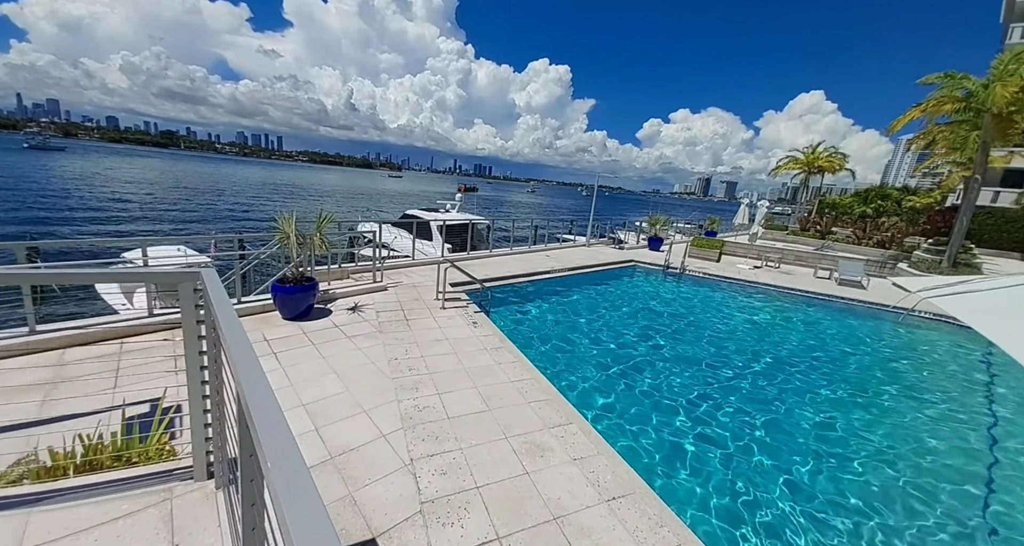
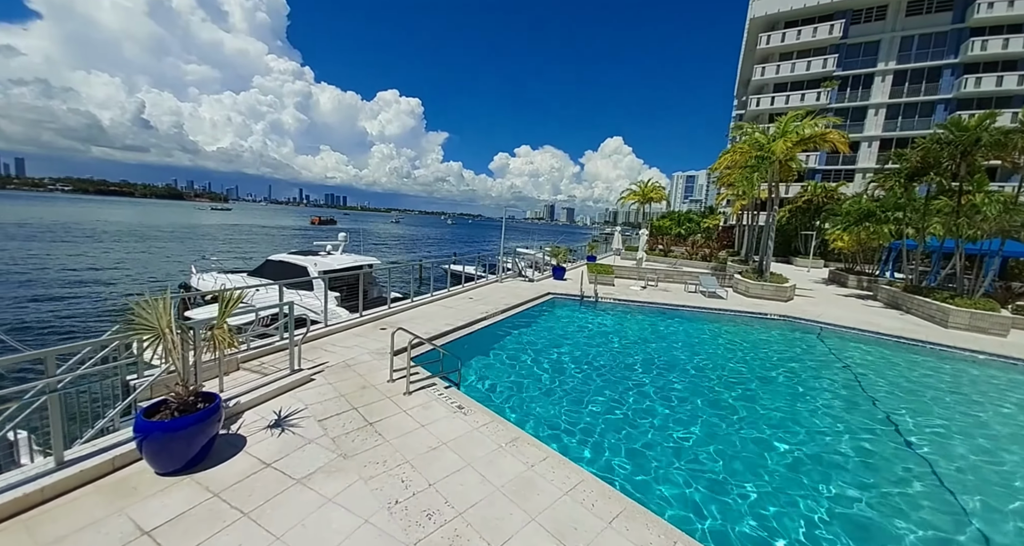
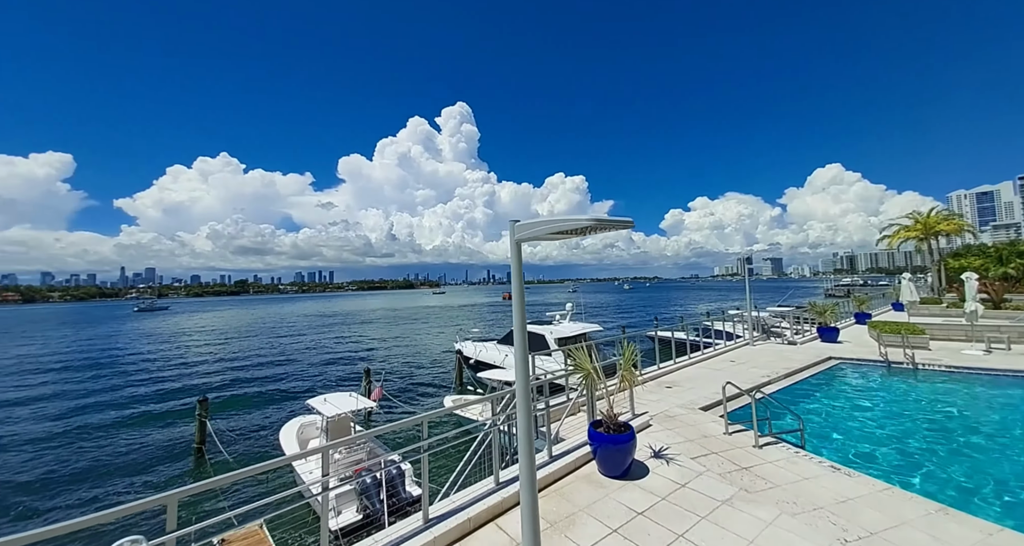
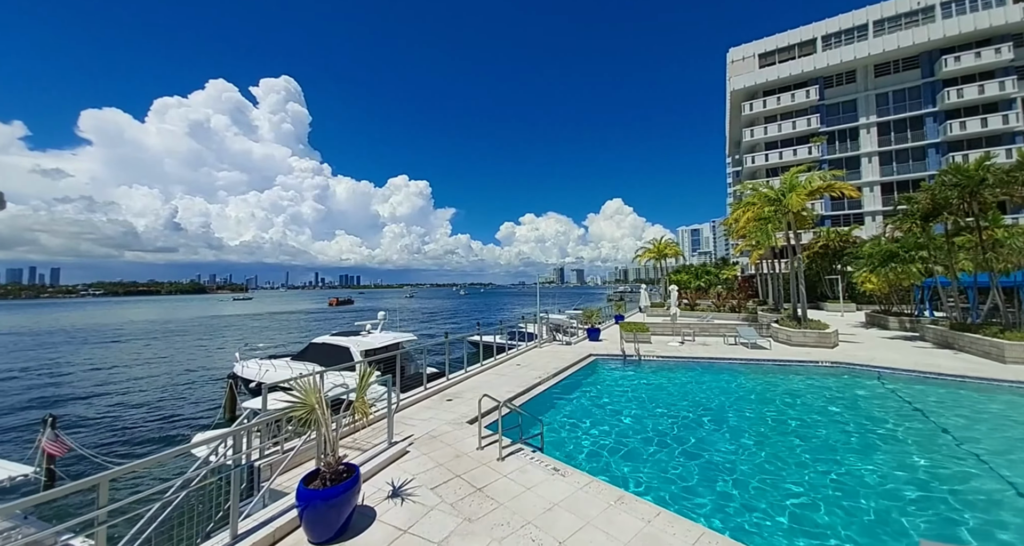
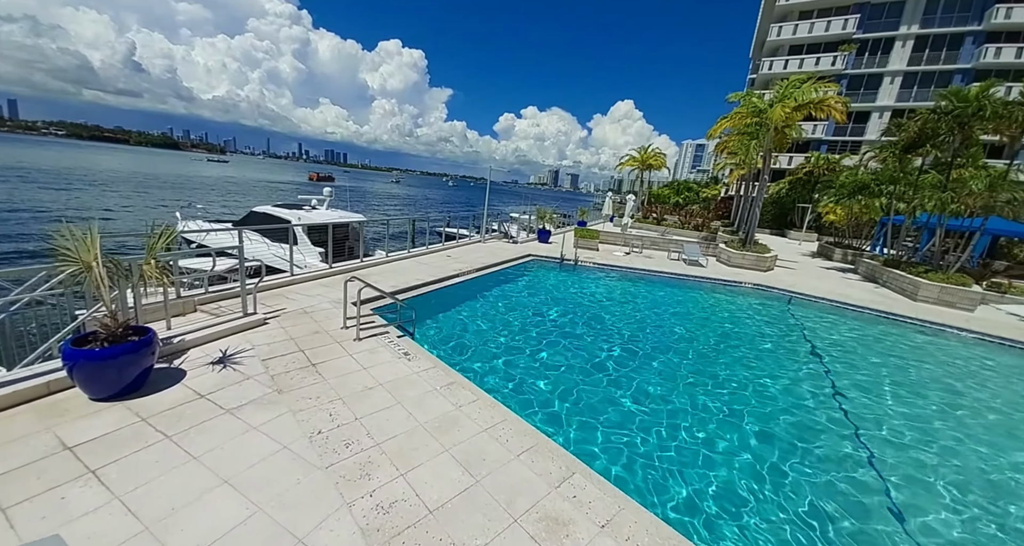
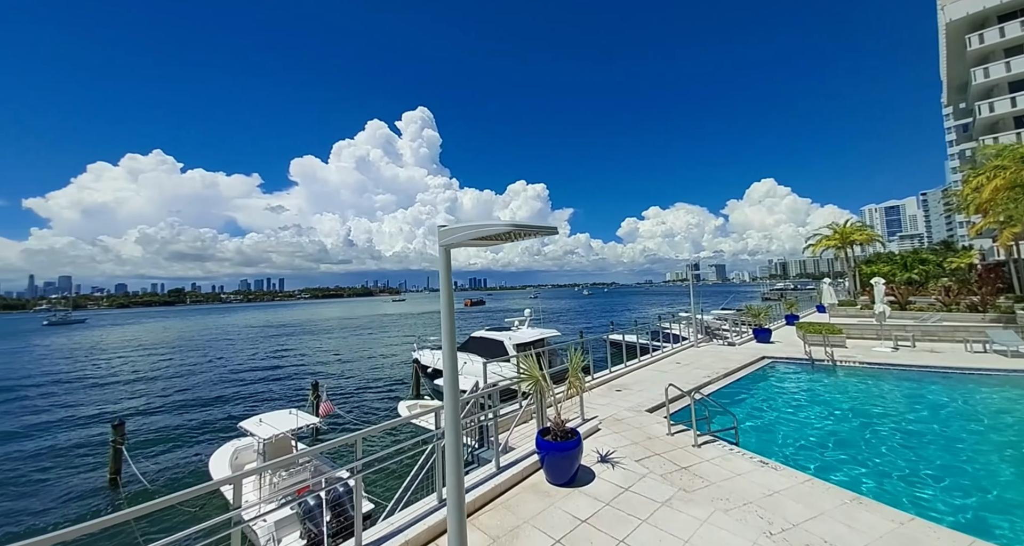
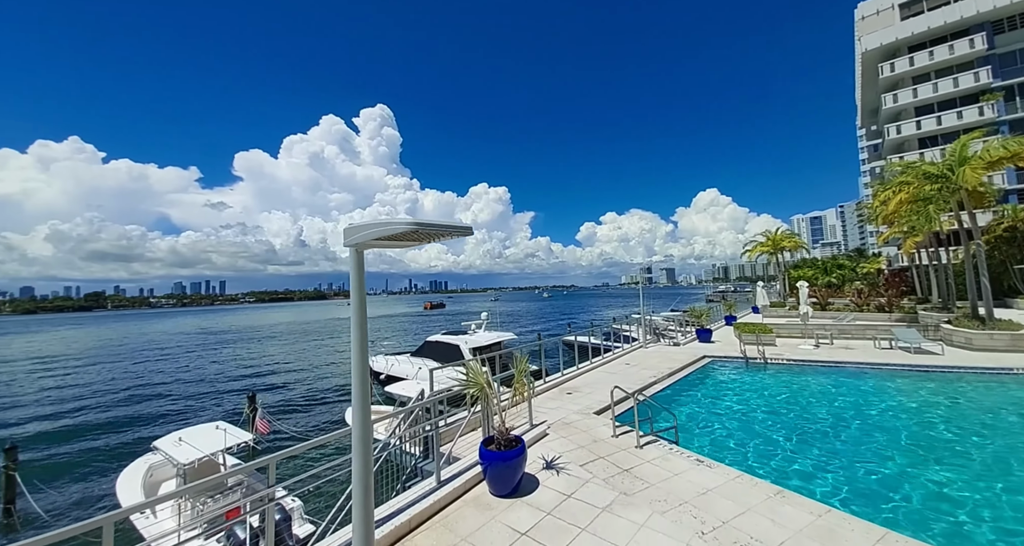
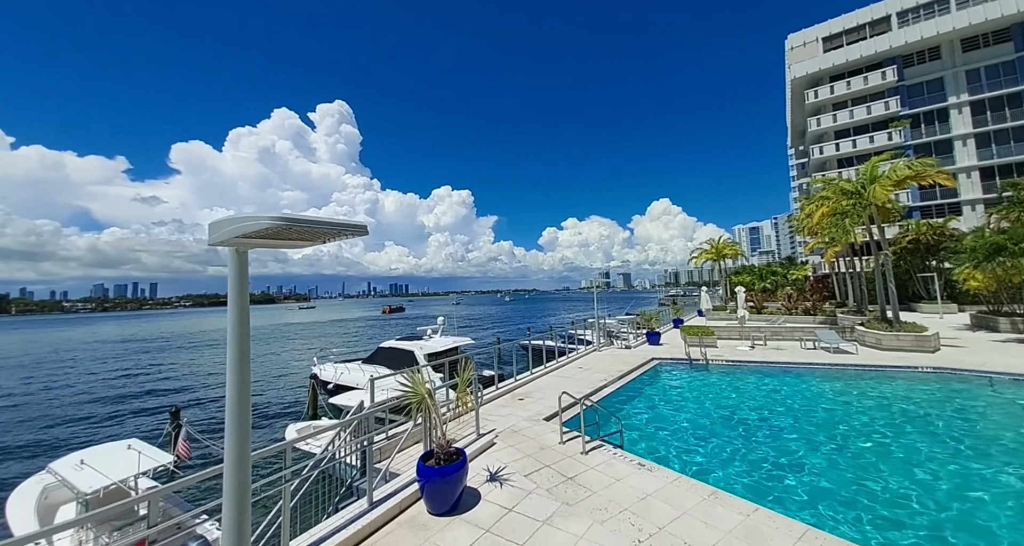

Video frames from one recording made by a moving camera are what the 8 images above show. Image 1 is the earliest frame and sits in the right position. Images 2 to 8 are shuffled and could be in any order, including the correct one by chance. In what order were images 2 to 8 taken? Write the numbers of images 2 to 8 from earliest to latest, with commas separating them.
5, 2, 4, 8, 7, 6, 3
